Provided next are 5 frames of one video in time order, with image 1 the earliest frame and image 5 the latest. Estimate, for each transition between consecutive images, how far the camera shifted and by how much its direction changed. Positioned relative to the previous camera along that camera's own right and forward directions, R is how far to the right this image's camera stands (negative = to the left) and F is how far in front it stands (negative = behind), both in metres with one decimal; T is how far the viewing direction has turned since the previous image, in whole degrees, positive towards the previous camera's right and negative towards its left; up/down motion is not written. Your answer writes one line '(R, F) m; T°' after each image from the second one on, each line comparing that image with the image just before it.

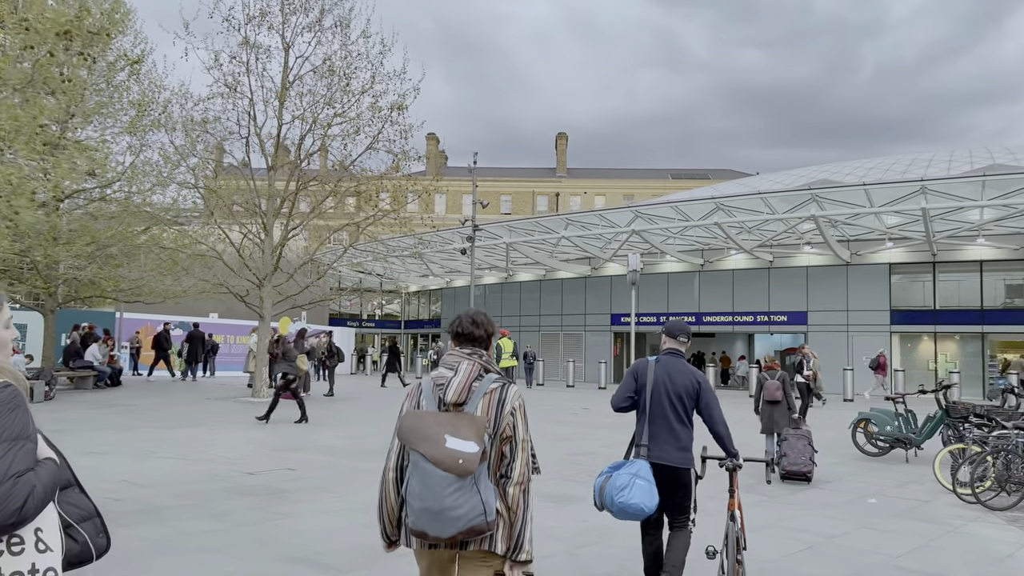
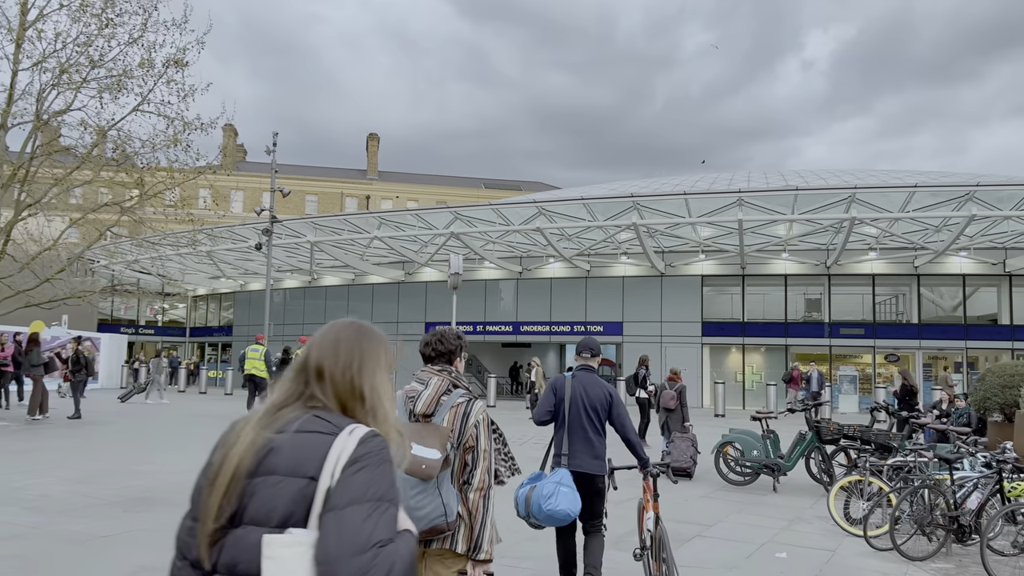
(0.0, +2.3) m; +13°
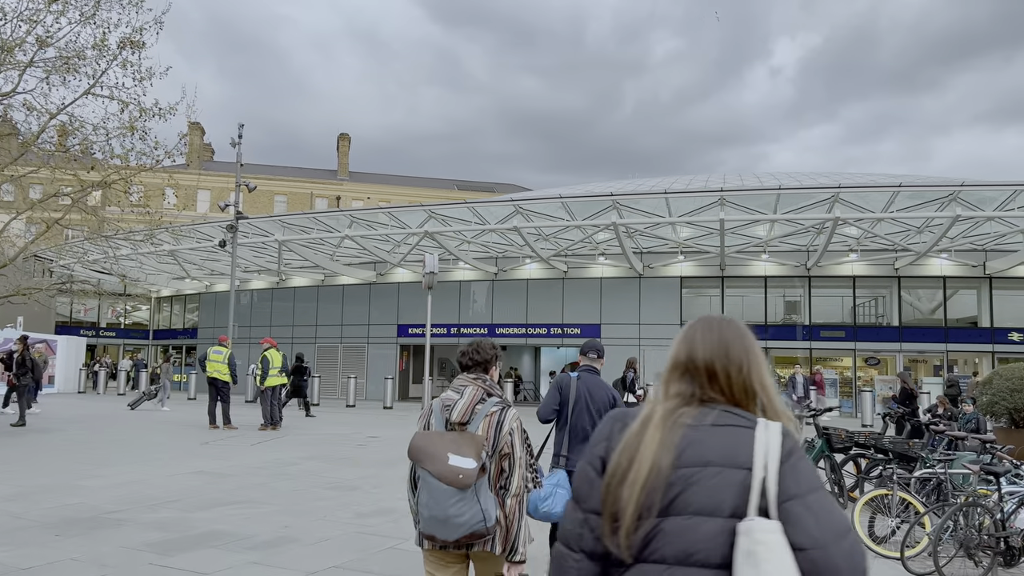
(-0.2, +0.8) m; +2°
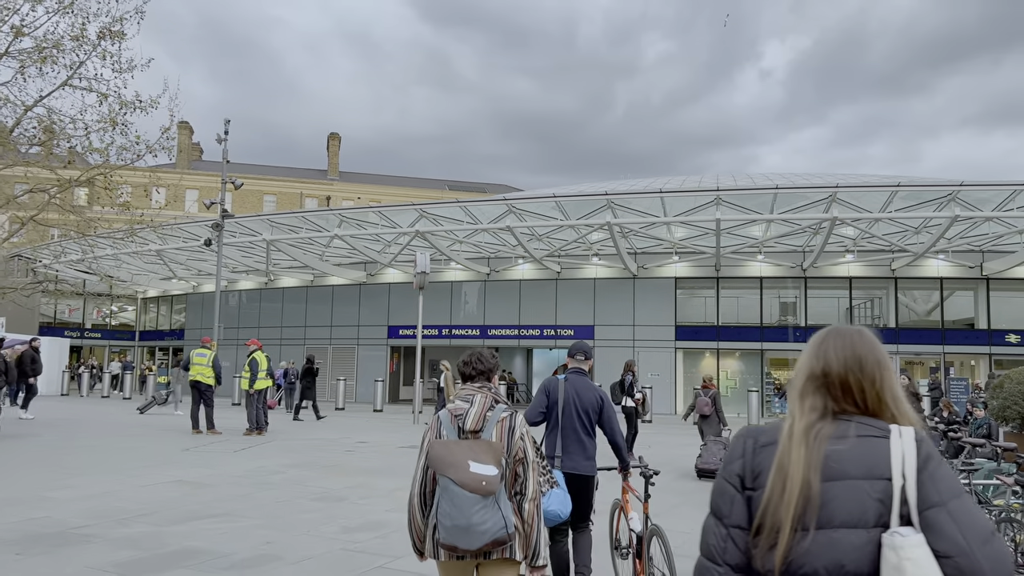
(-0.1, +0.4) m; +1°
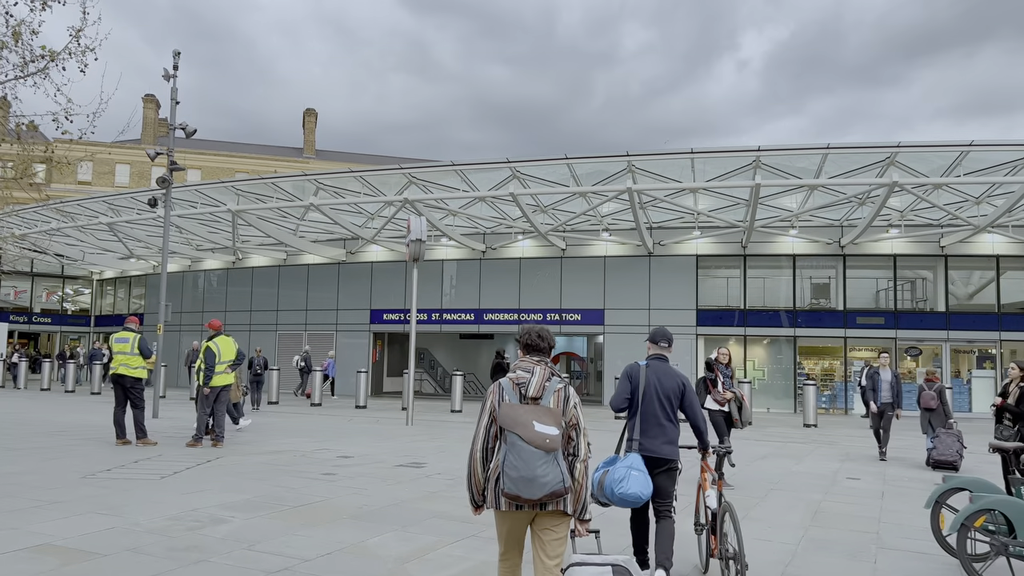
(-0.7, +3.4) m; +2°
